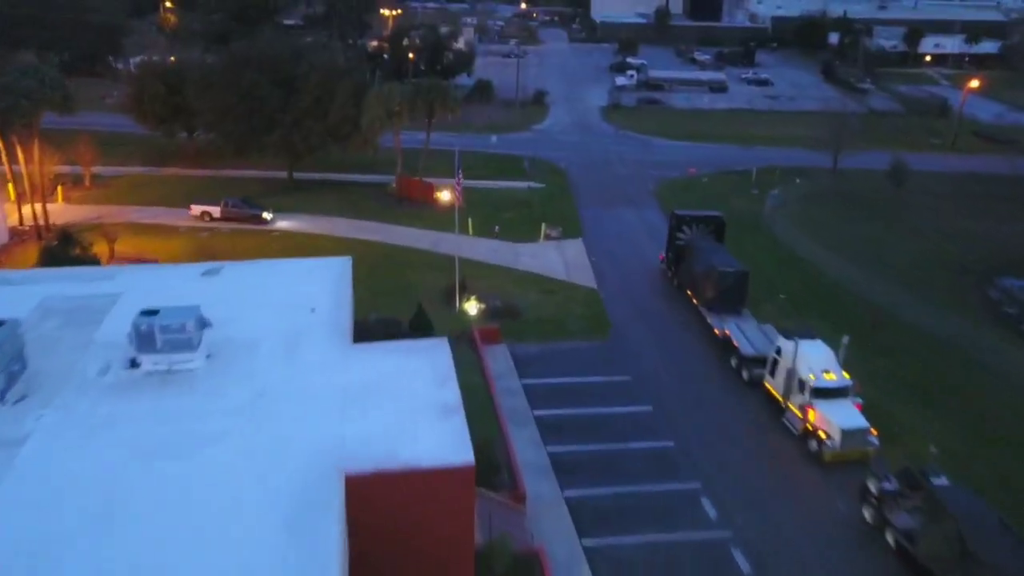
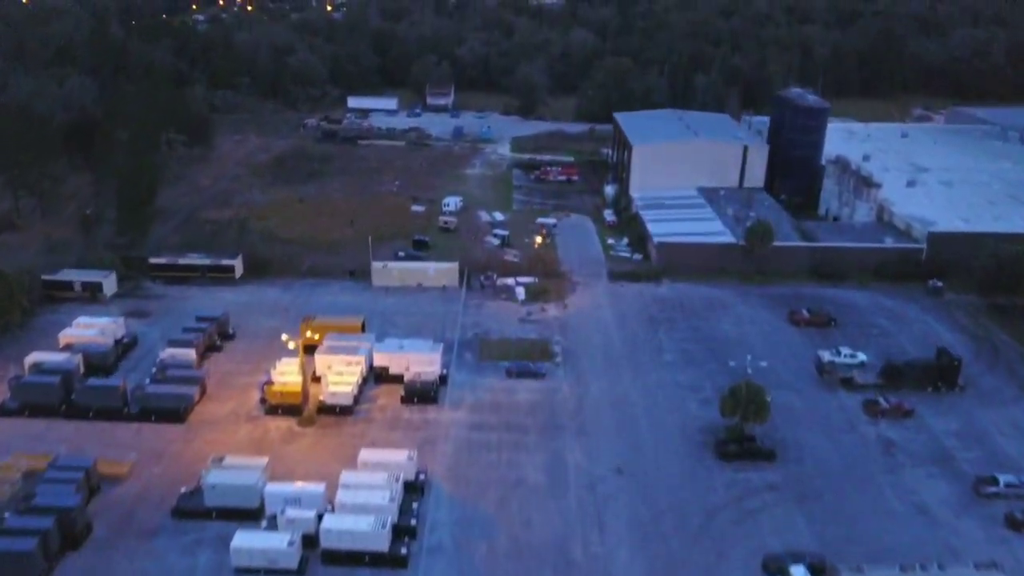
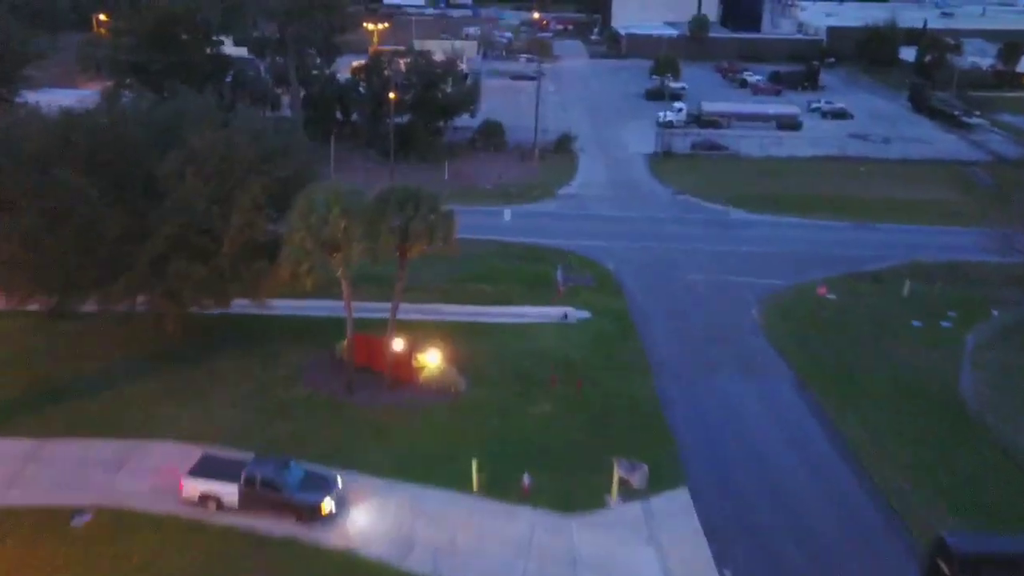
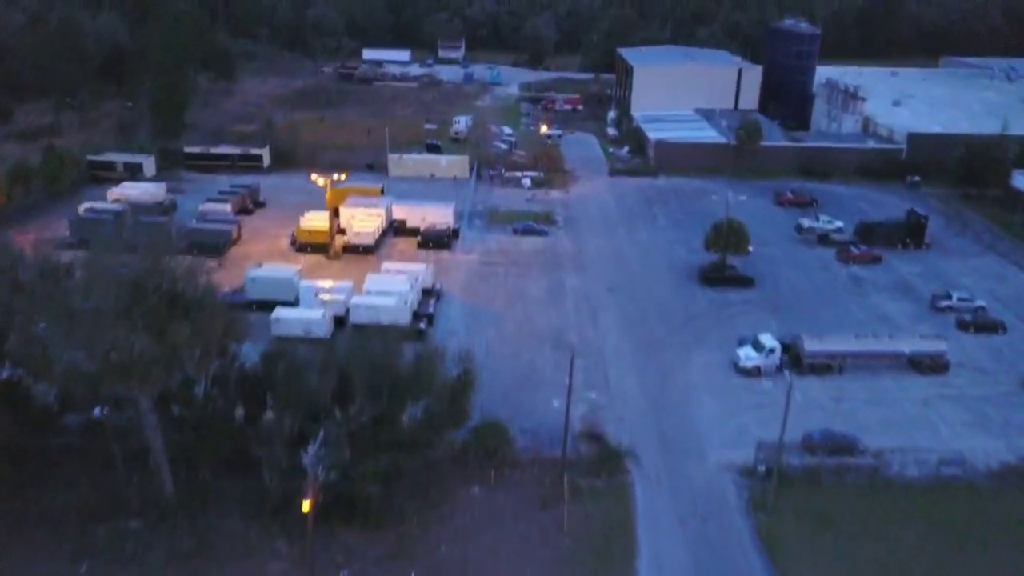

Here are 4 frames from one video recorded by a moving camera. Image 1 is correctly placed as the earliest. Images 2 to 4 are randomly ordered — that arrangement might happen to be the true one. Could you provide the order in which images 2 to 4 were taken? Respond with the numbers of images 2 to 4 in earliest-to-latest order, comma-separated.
3, 4, 2
